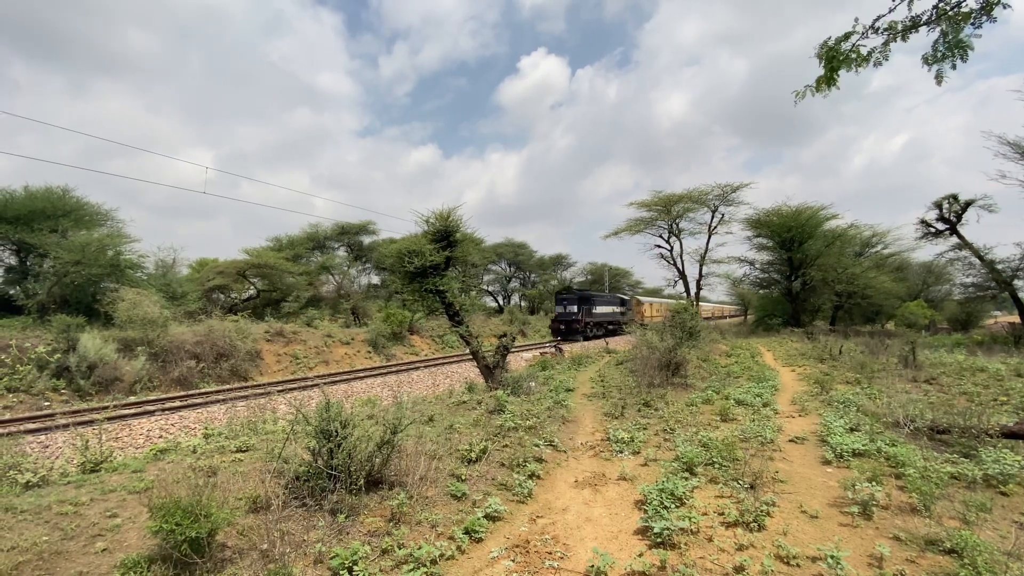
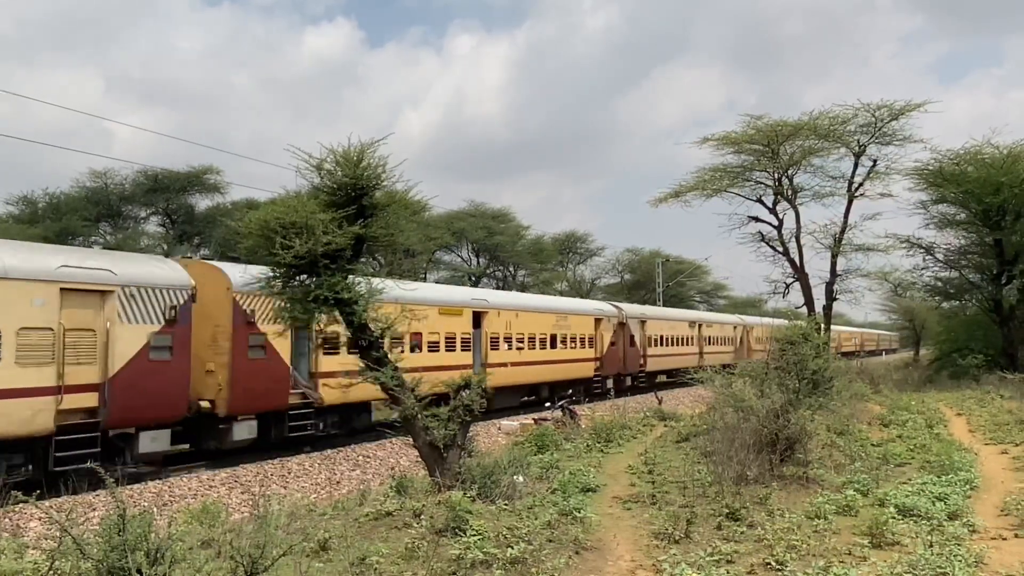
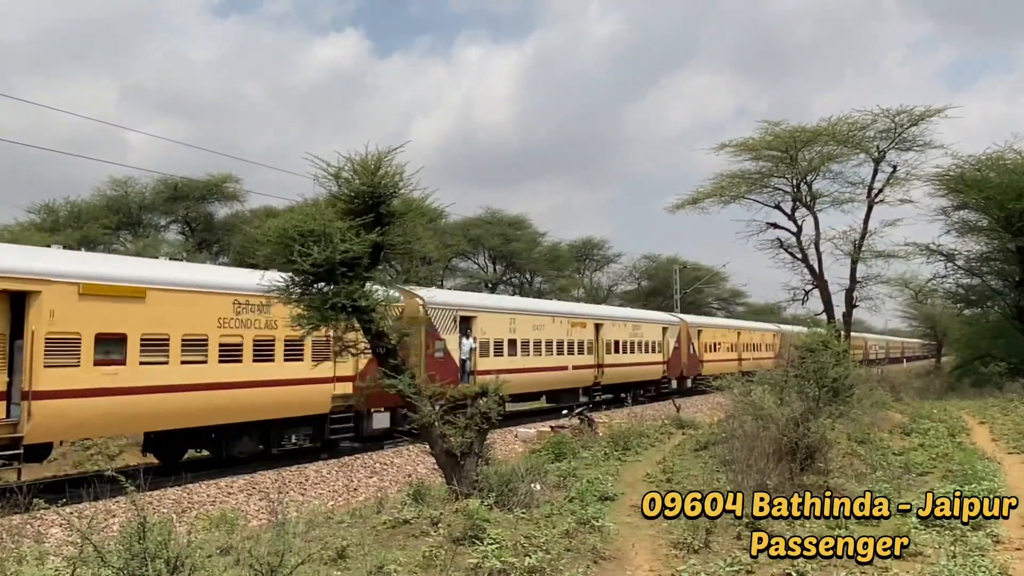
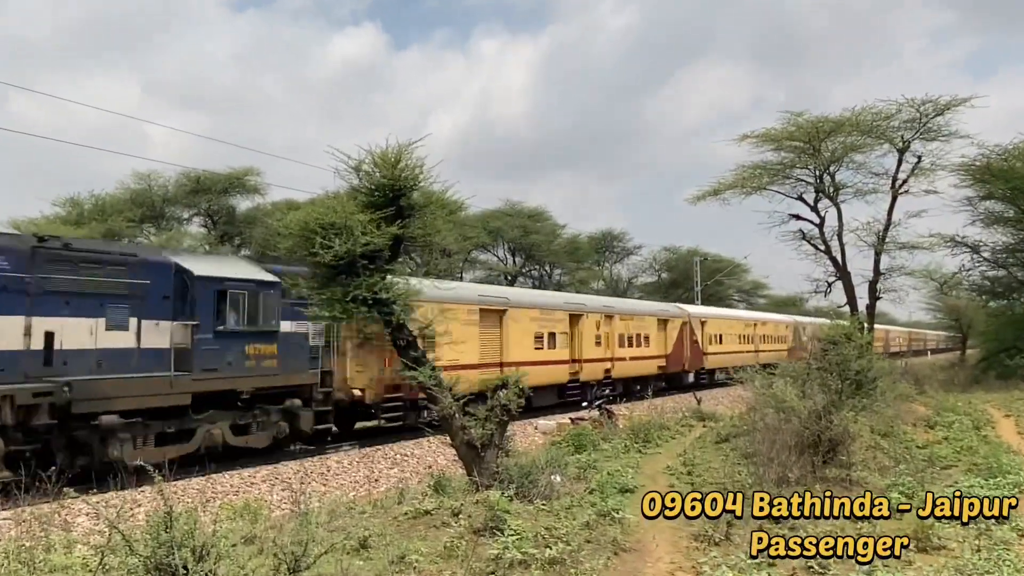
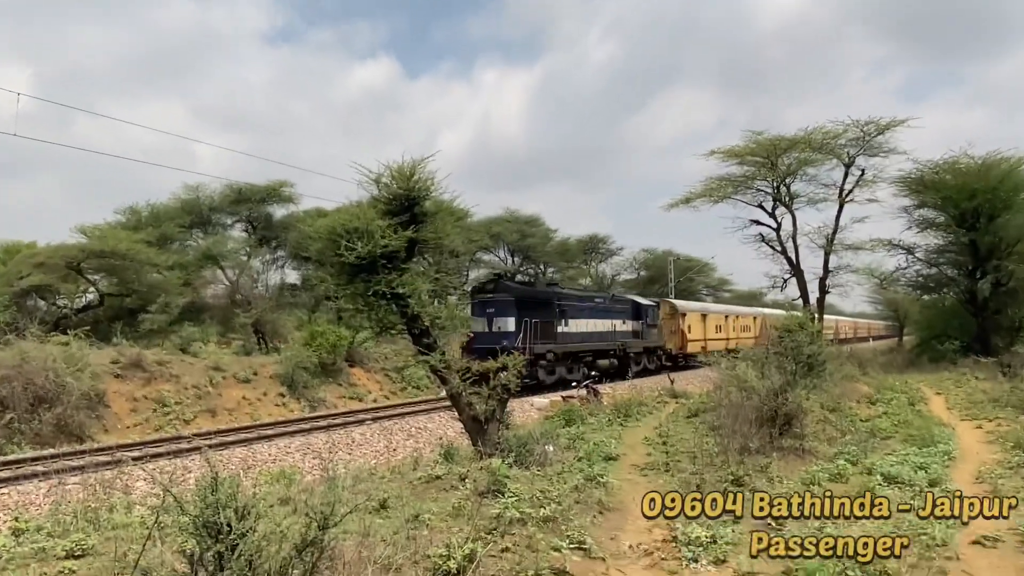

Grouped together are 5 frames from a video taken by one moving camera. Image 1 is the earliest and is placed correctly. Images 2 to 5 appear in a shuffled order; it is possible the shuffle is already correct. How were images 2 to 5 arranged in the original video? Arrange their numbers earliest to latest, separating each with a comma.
5, 4, 3, 2
